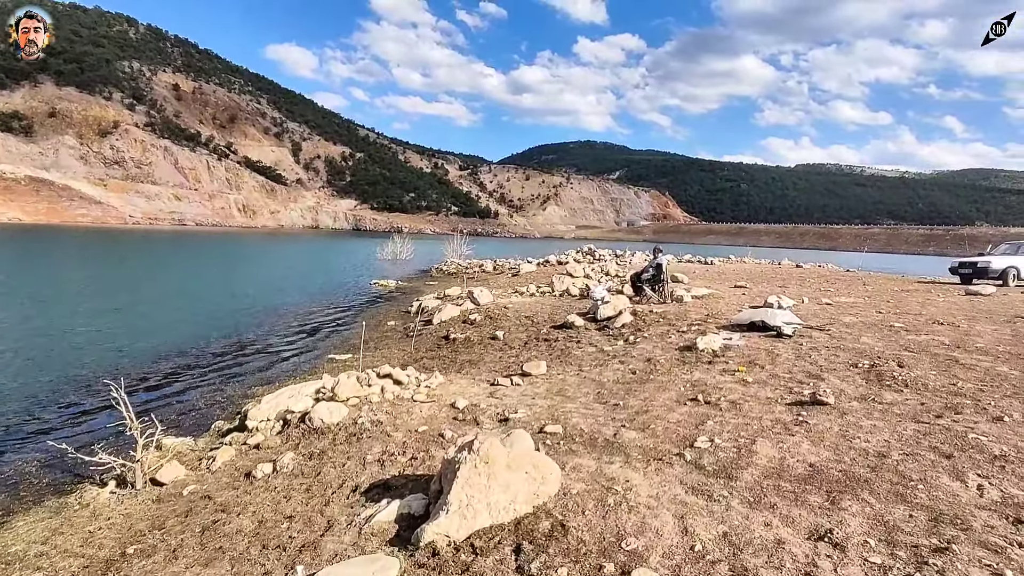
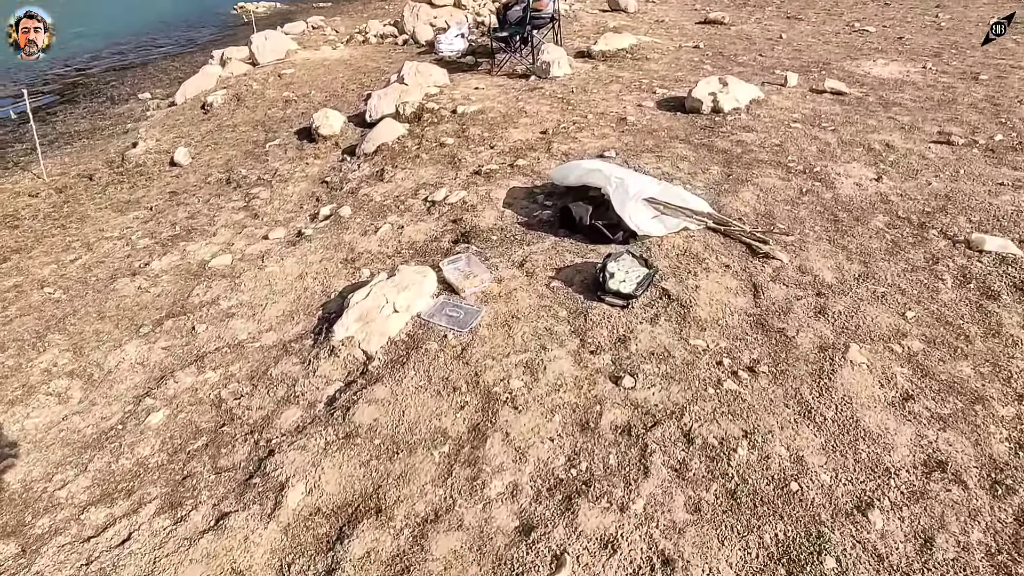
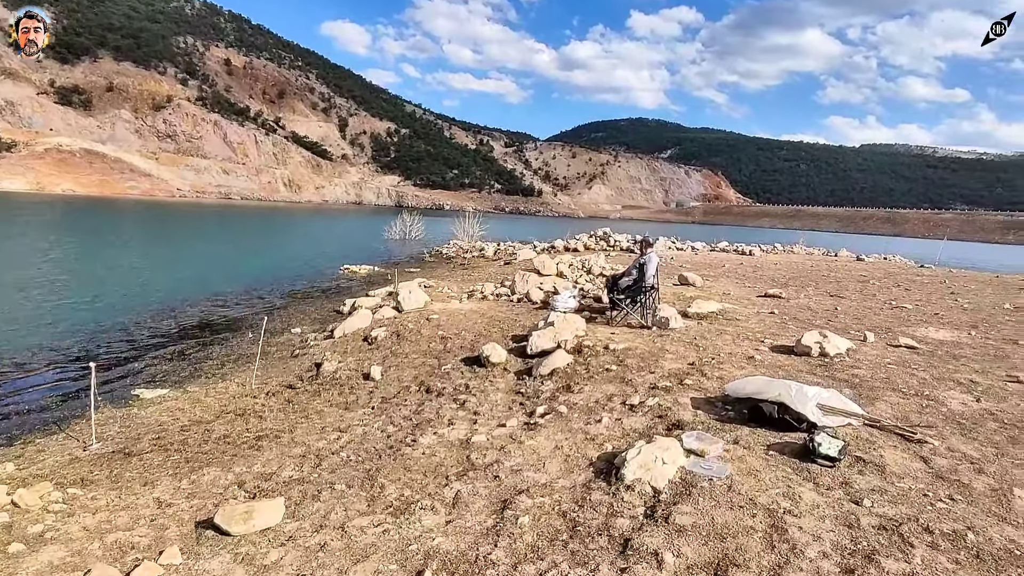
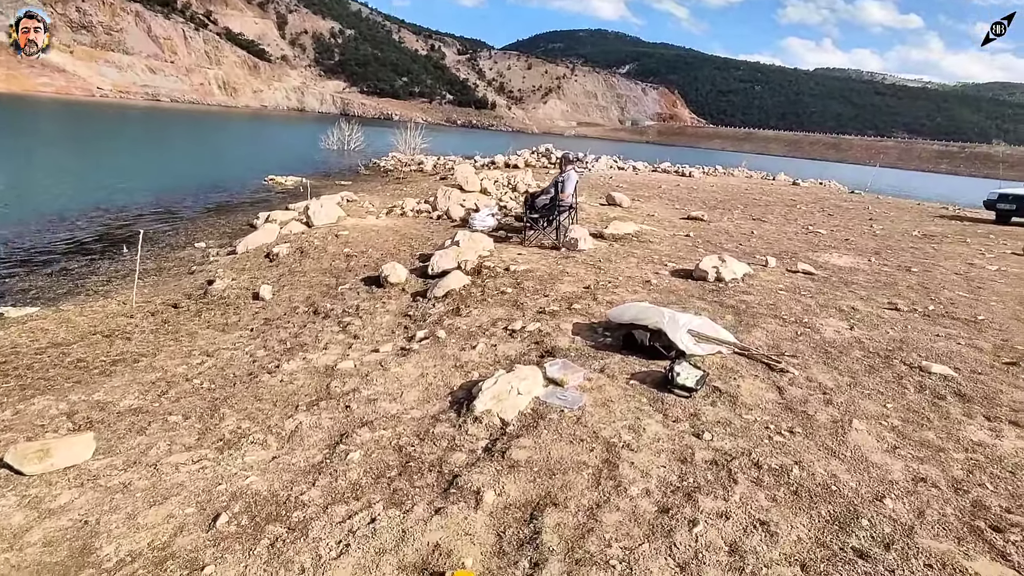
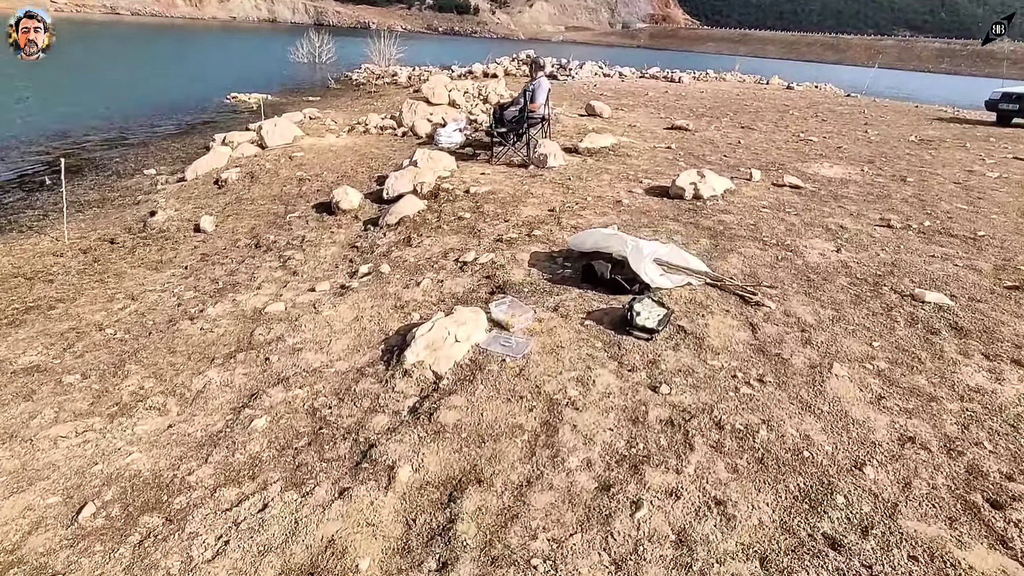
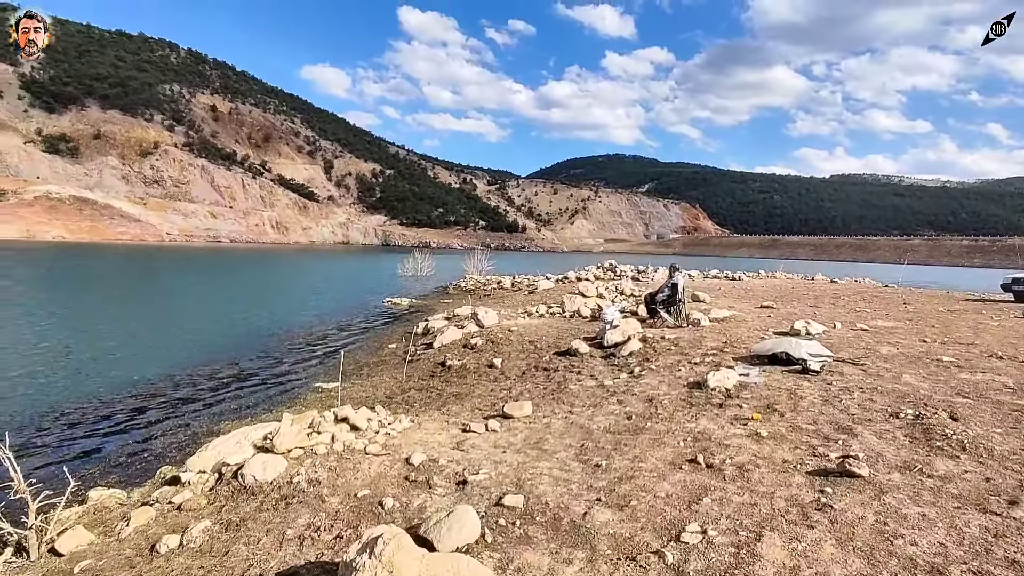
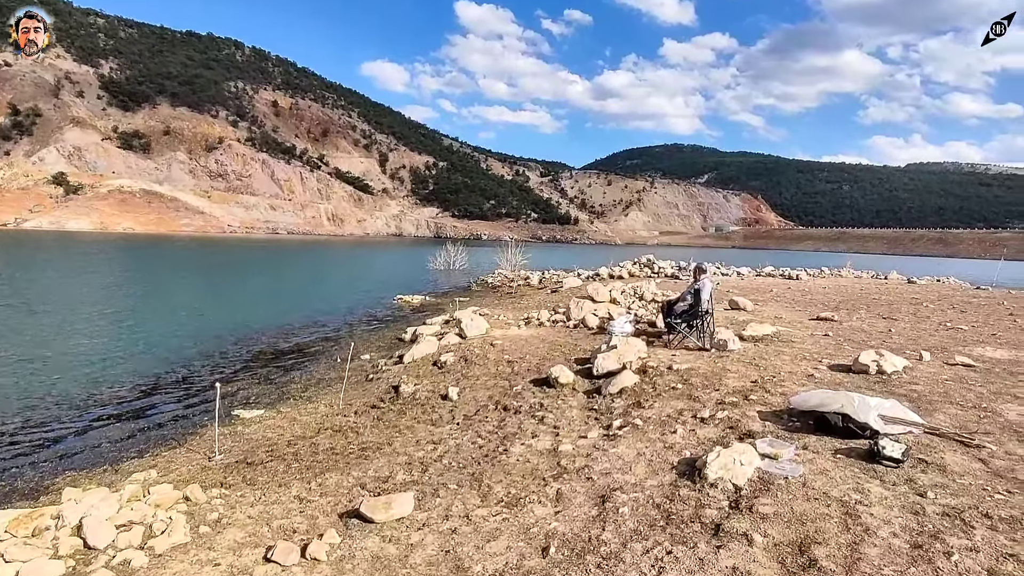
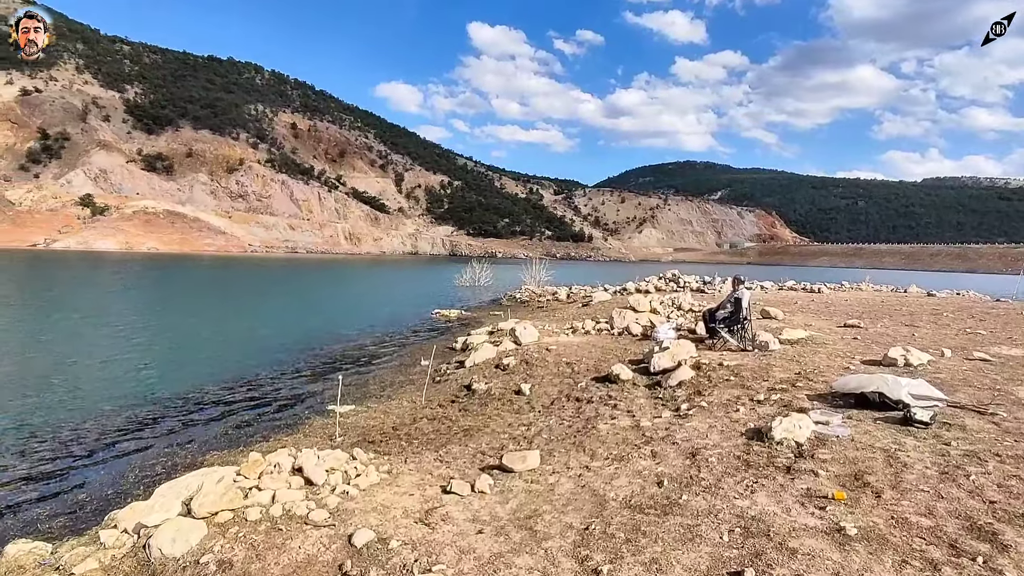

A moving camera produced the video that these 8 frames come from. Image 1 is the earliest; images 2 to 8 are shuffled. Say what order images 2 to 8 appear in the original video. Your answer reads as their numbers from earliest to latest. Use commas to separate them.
6, 8, 7, 3, 4, 5, 2
